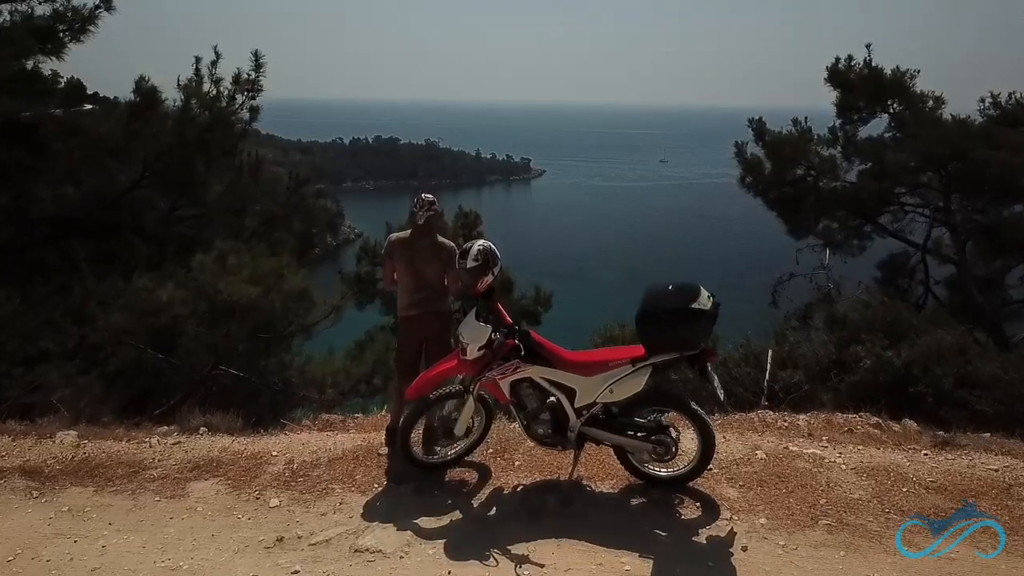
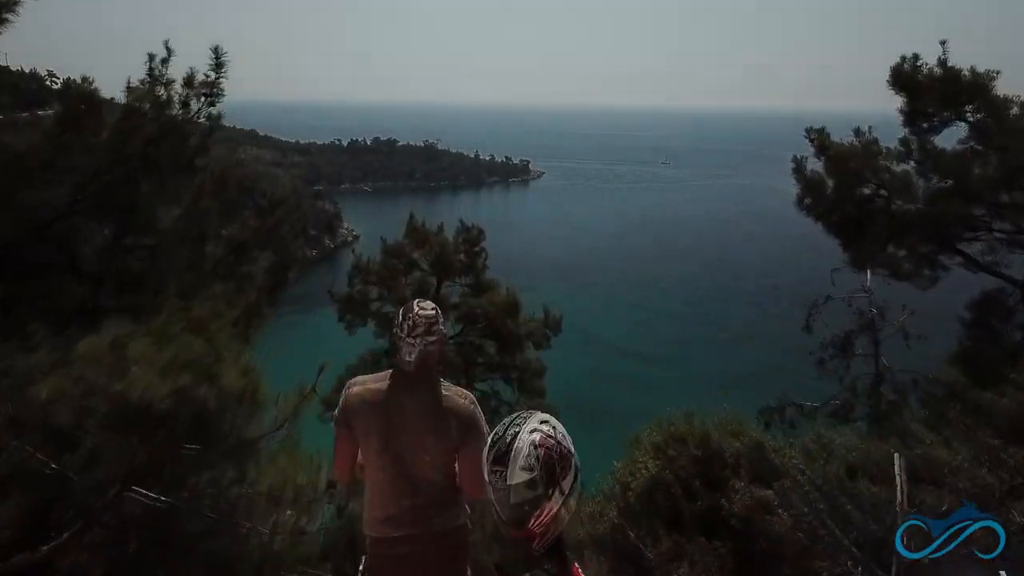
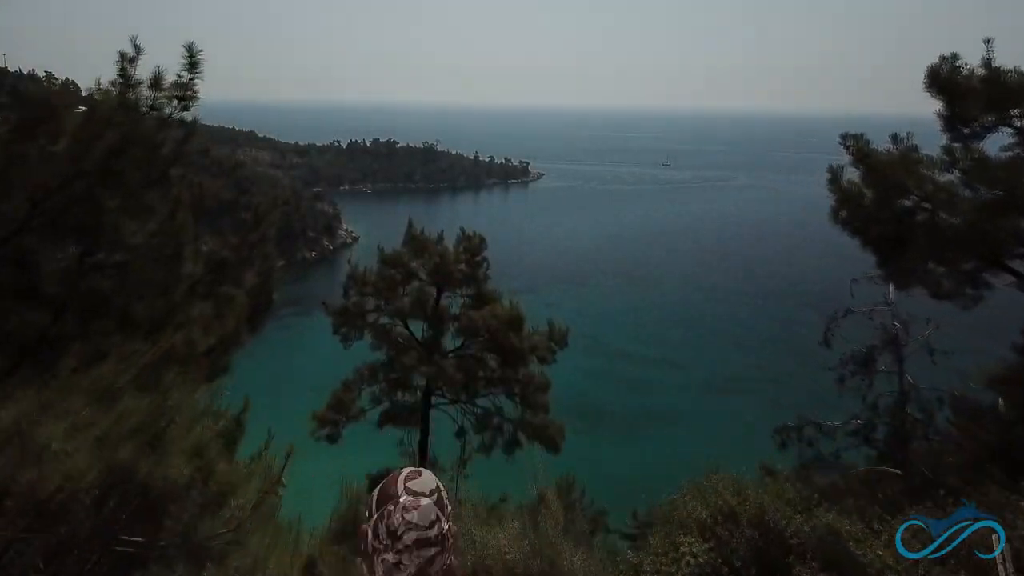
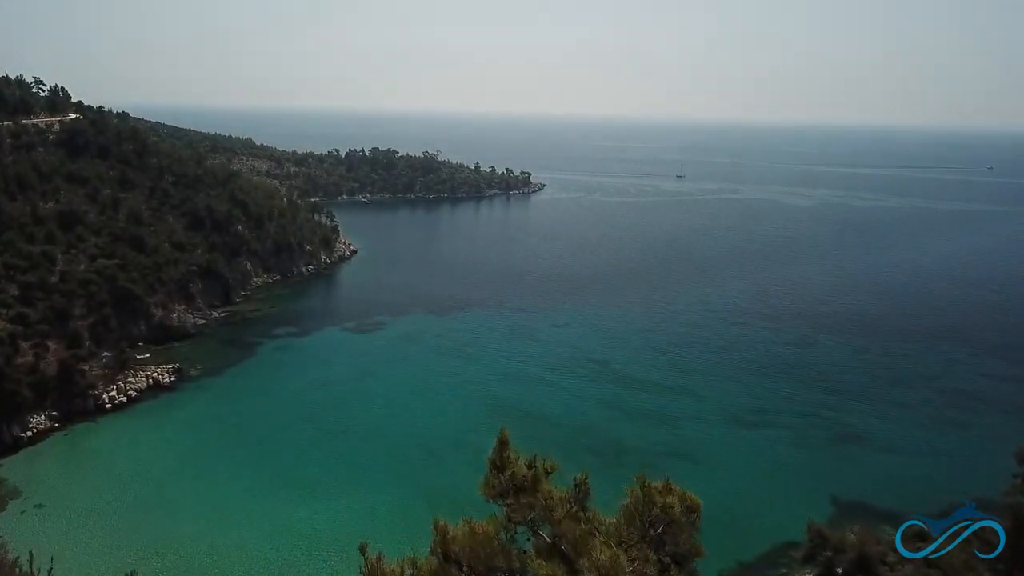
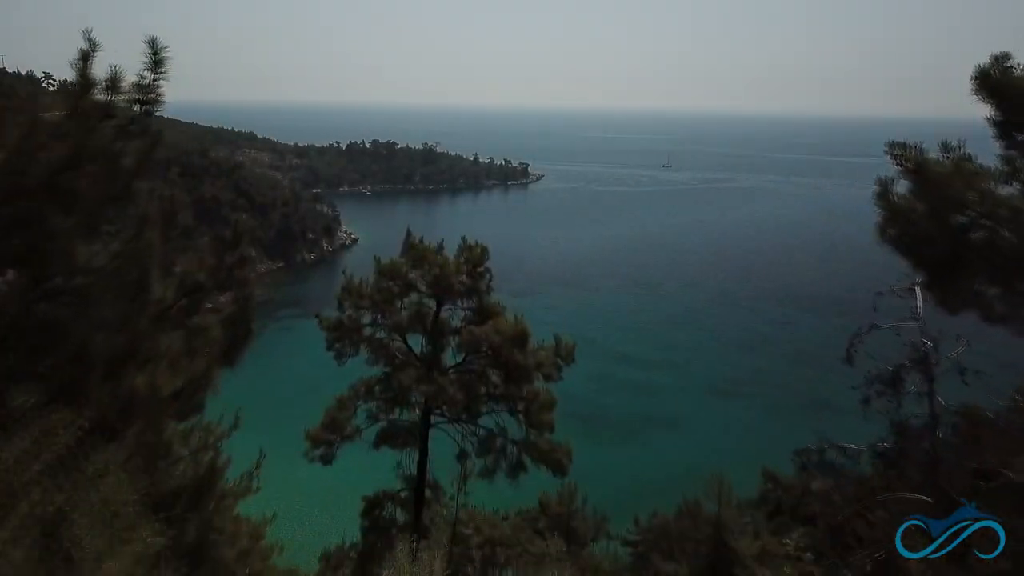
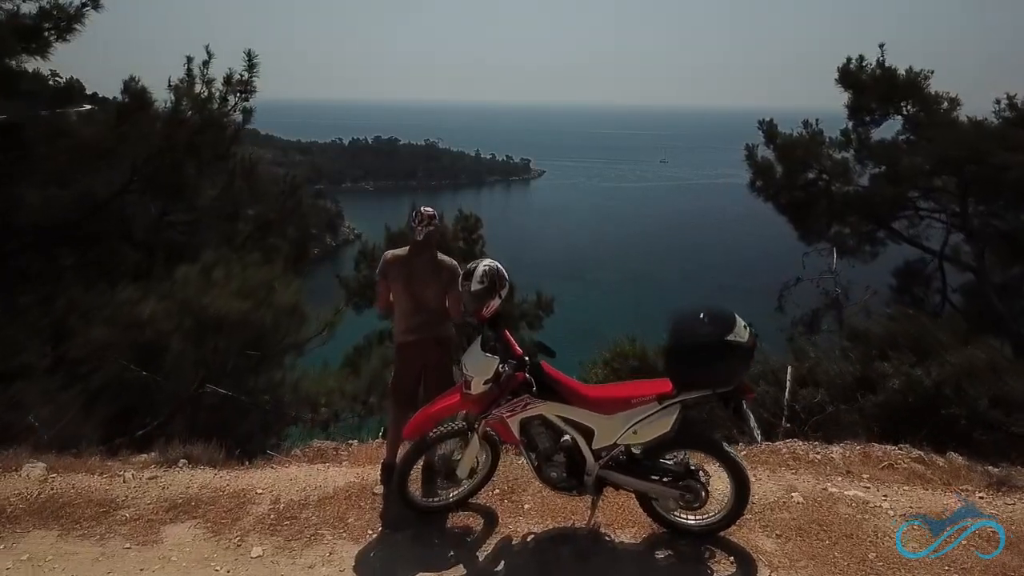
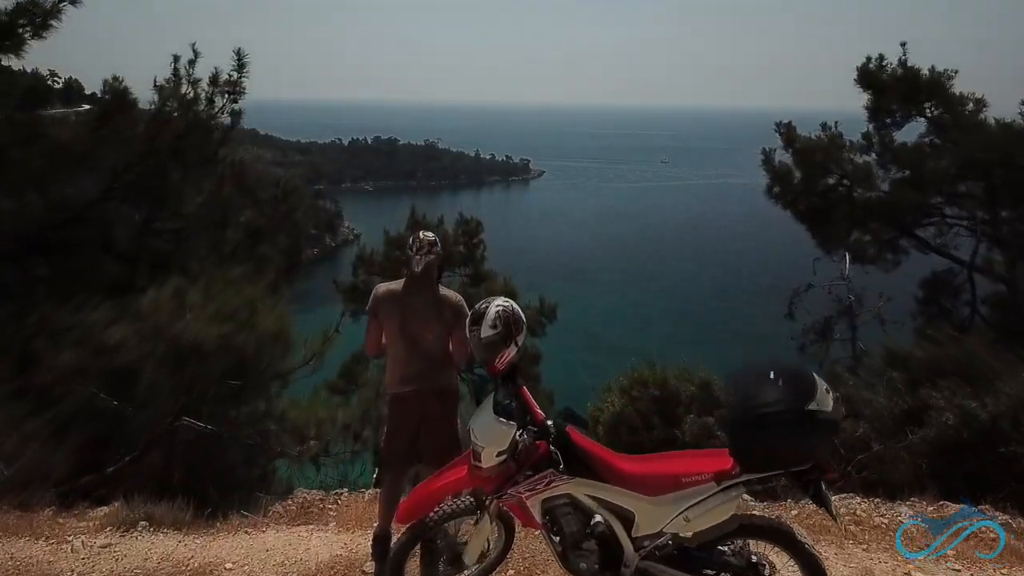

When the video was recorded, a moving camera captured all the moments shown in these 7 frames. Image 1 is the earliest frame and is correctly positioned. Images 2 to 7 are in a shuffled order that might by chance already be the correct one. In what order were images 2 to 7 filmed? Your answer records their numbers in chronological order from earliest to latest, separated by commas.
6, 7, 2, 3, 5, 4
